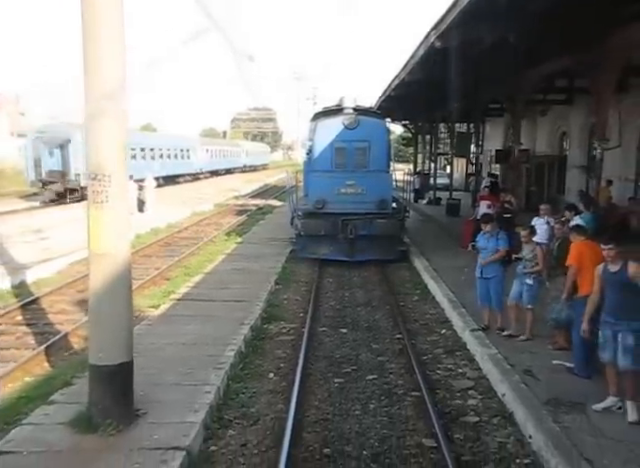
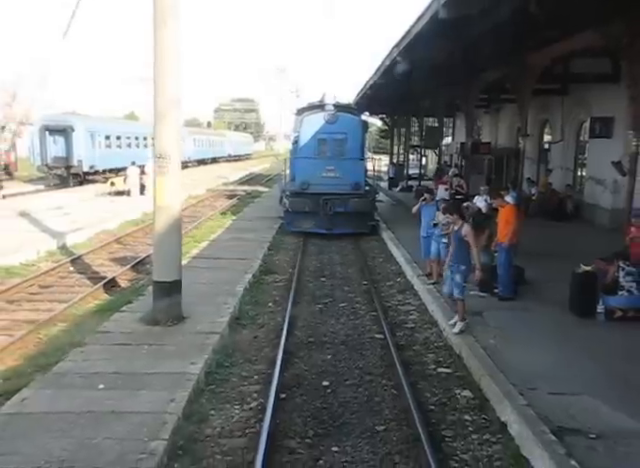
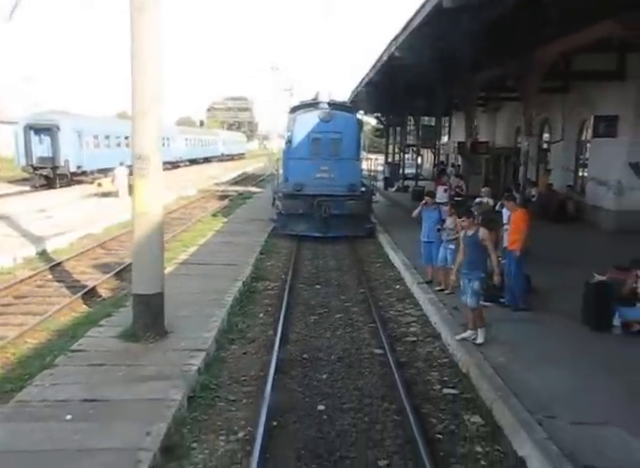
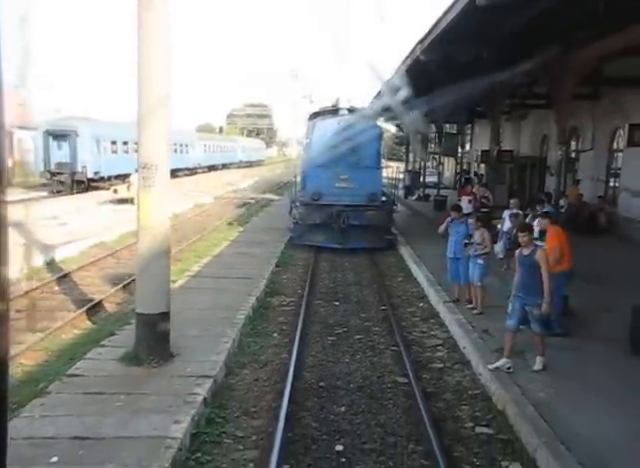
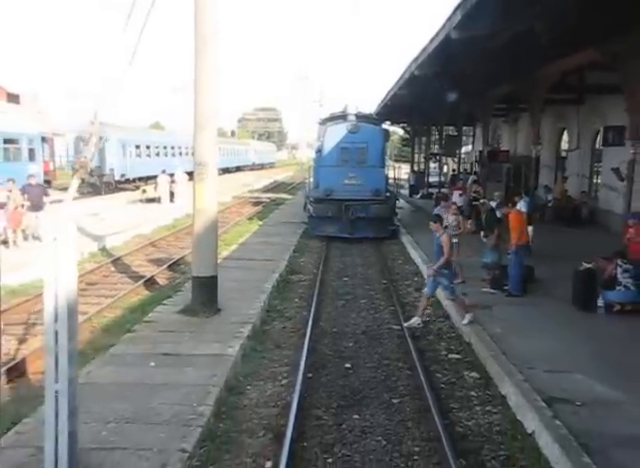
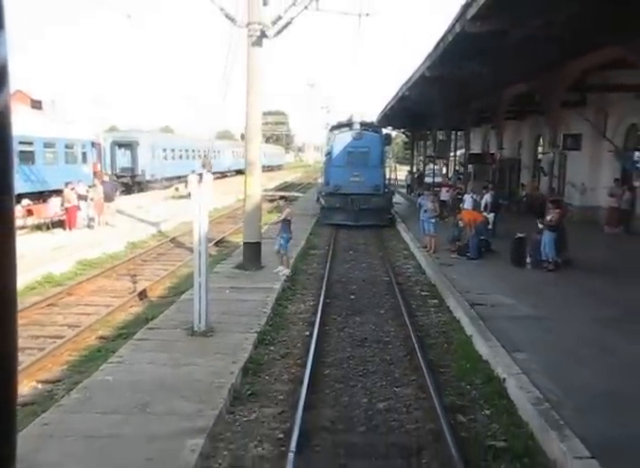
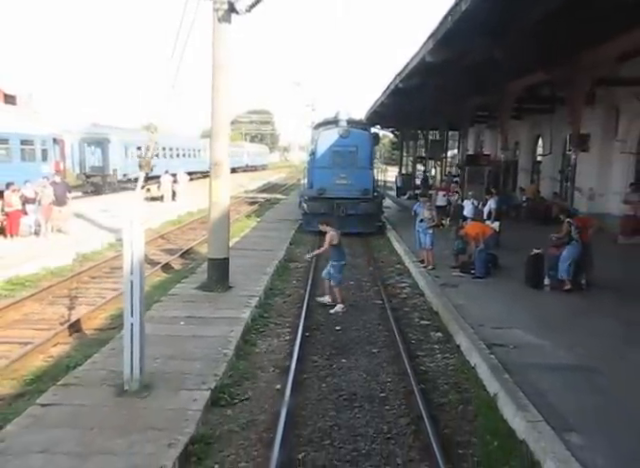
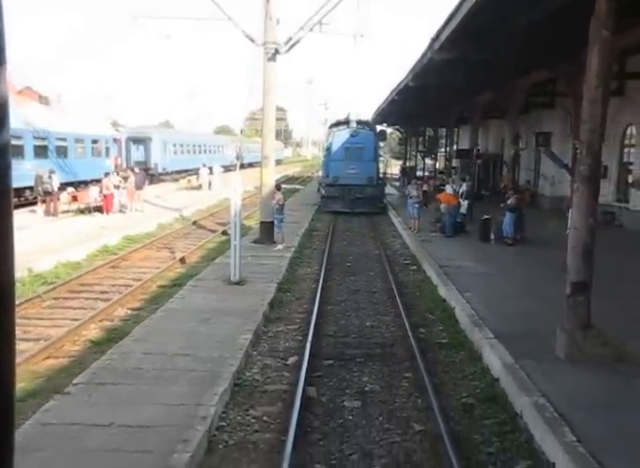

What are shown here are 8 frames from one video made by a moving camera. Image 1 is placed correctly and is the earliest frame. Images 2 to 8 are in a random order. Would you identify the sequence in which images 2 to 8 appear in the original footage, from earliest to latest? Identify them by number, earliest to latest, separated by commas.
4, 3, 2, 5, 7, 6, 8
